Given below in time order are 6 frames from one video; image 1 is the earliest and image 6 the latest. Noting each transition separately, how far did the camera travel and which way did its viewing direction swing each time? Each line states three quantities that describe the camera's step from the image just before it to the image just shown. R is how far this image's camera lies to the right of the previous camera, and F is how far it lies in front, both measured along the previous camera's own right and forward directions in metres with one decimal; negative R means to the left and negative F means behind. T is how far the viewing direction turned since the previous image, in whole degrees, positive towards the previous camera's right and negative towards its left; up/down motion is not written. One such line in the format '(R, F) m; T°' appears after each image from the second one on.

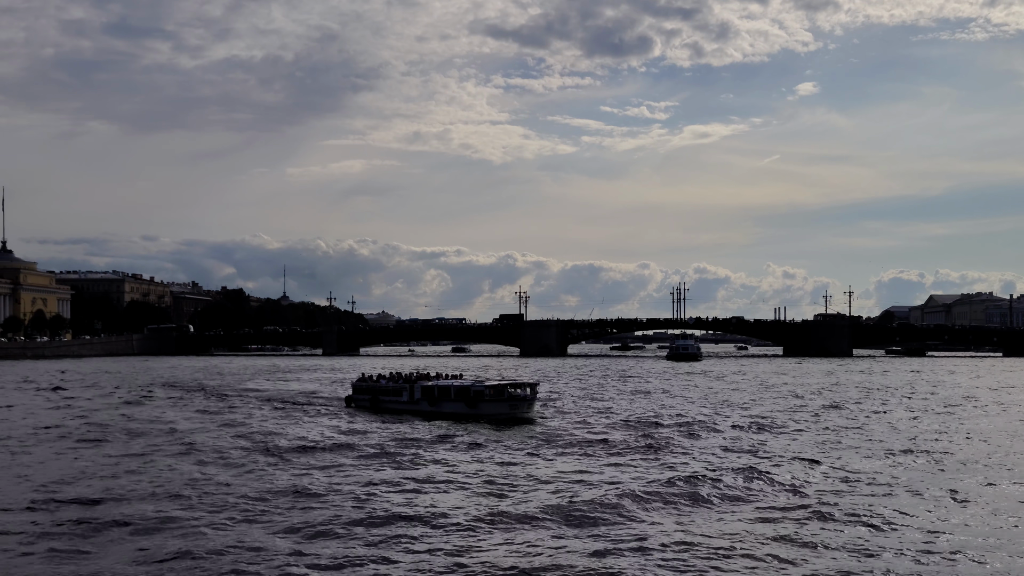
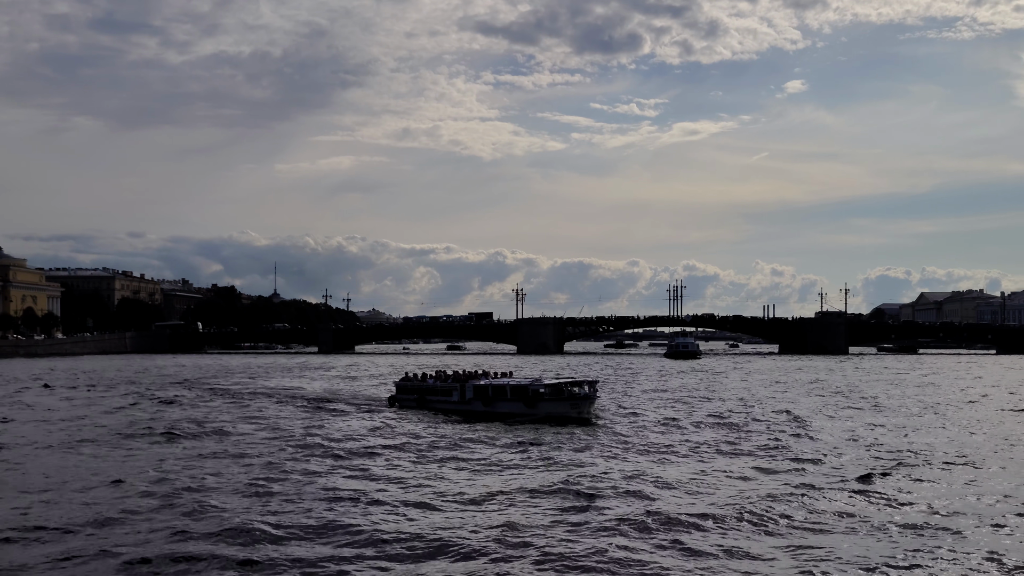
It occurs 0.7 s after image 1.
(-0.9, +0.3) m; +1°
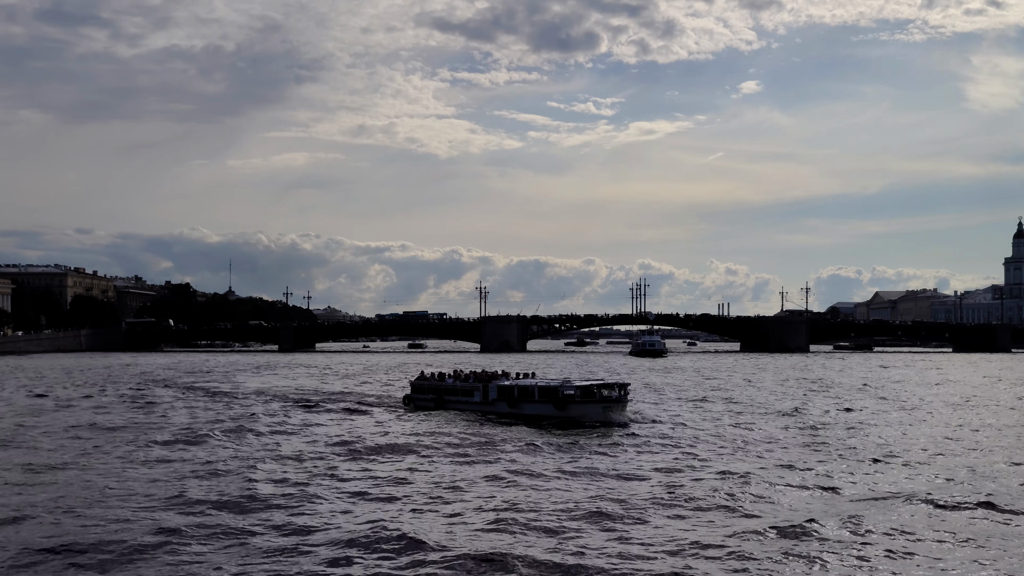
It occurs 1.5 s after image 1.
(-1.0, +0.9) m; +2°
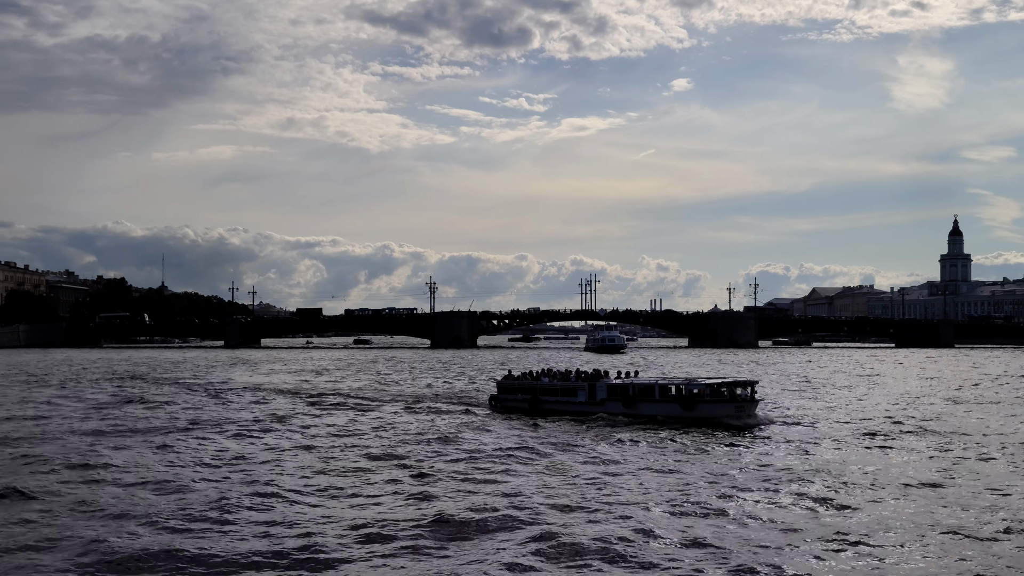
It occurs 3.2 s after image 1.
(-2.3, +1.6) m; +4°
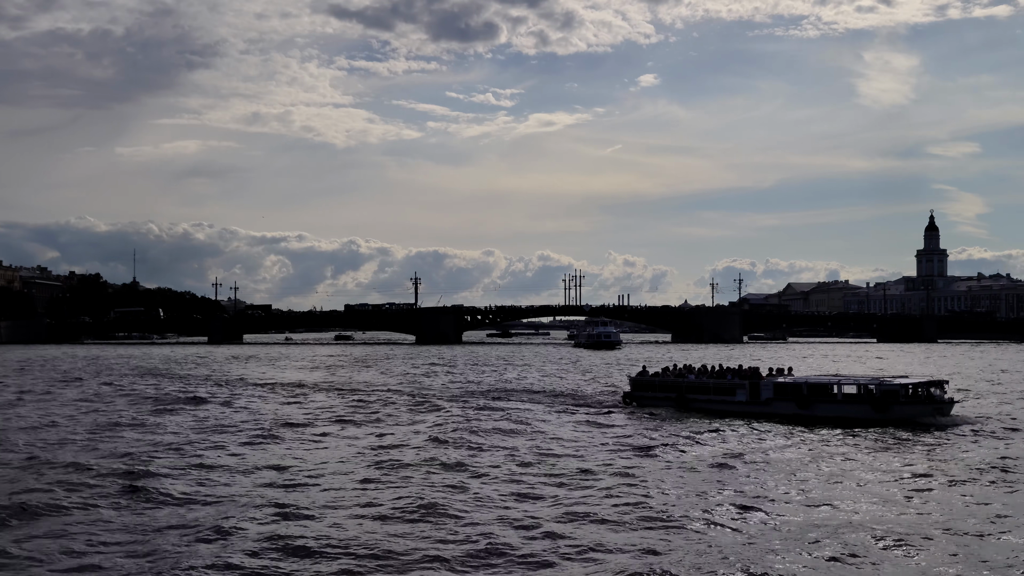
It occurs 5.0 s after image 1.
(-2.3, +1.2) m; +2°
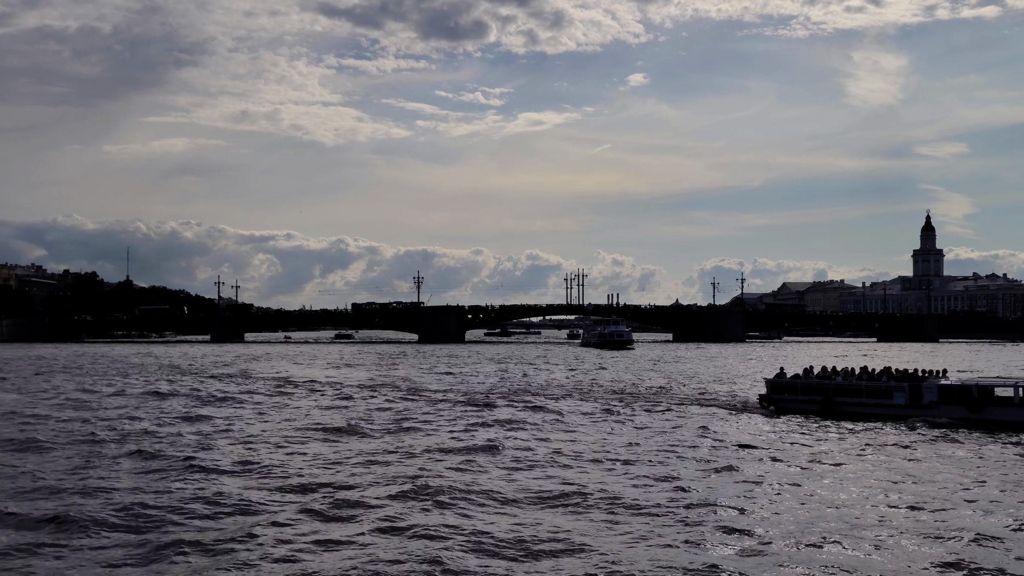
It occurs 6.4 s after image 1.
(-1.7, +0.5) m; +1°
